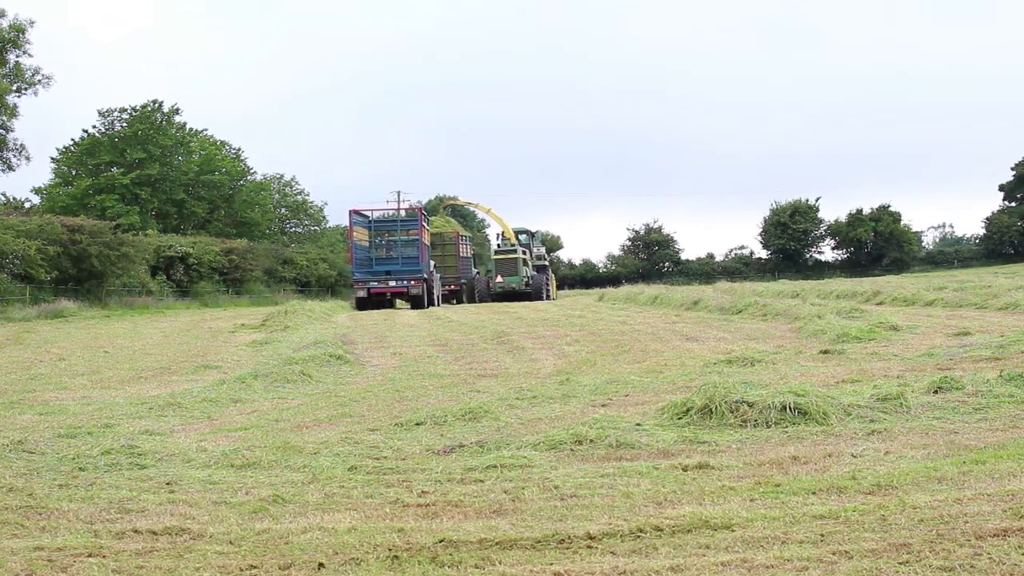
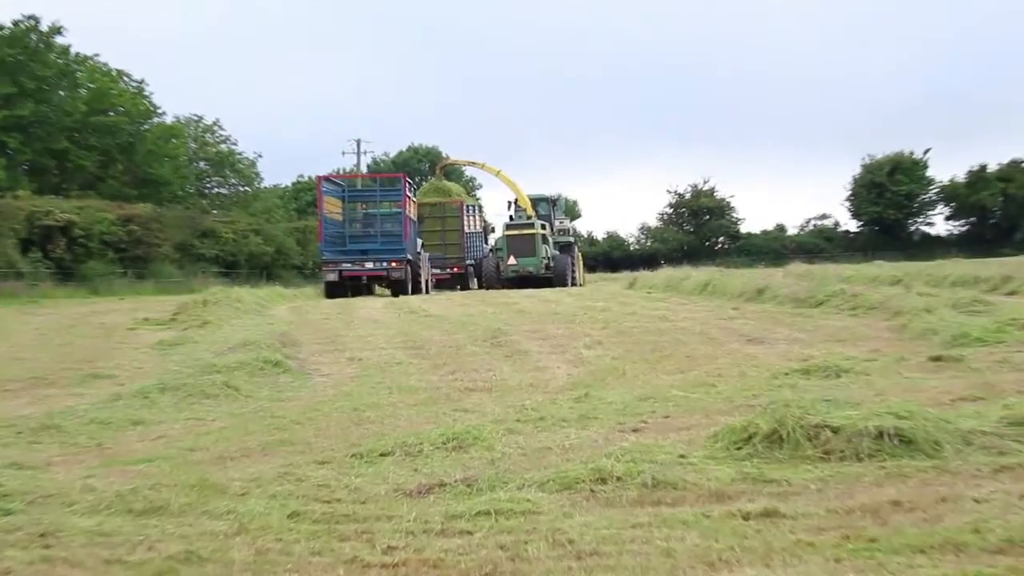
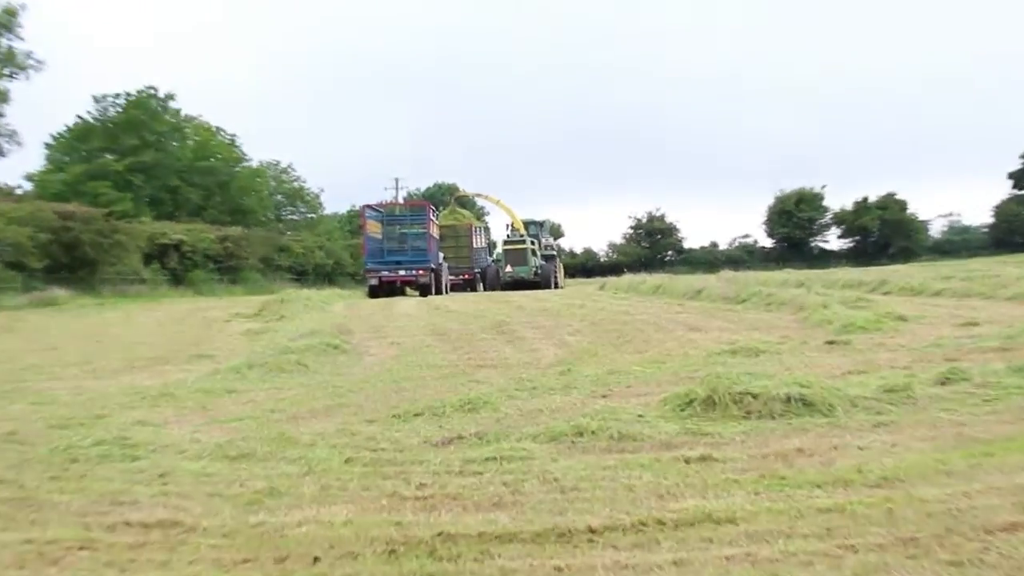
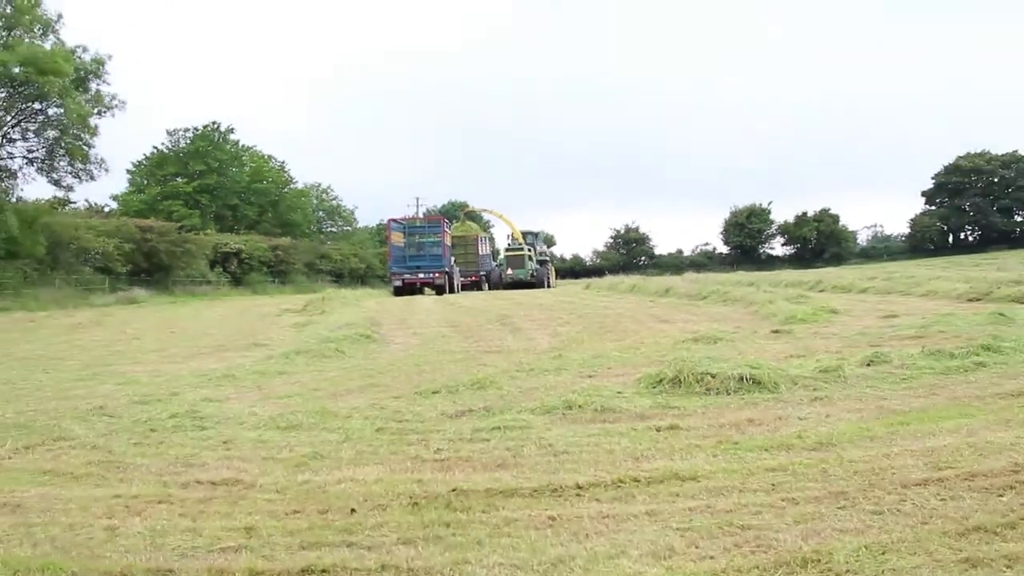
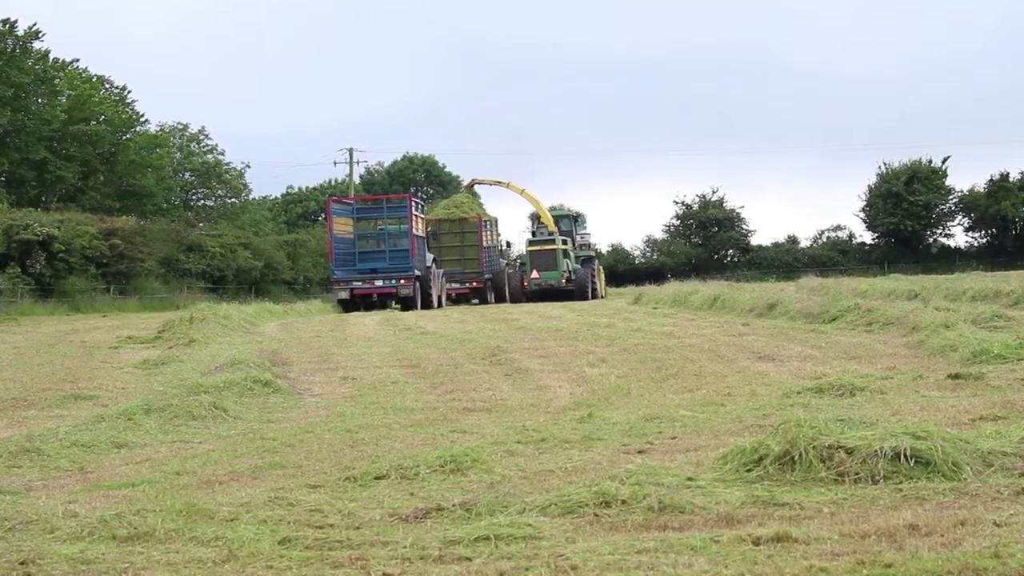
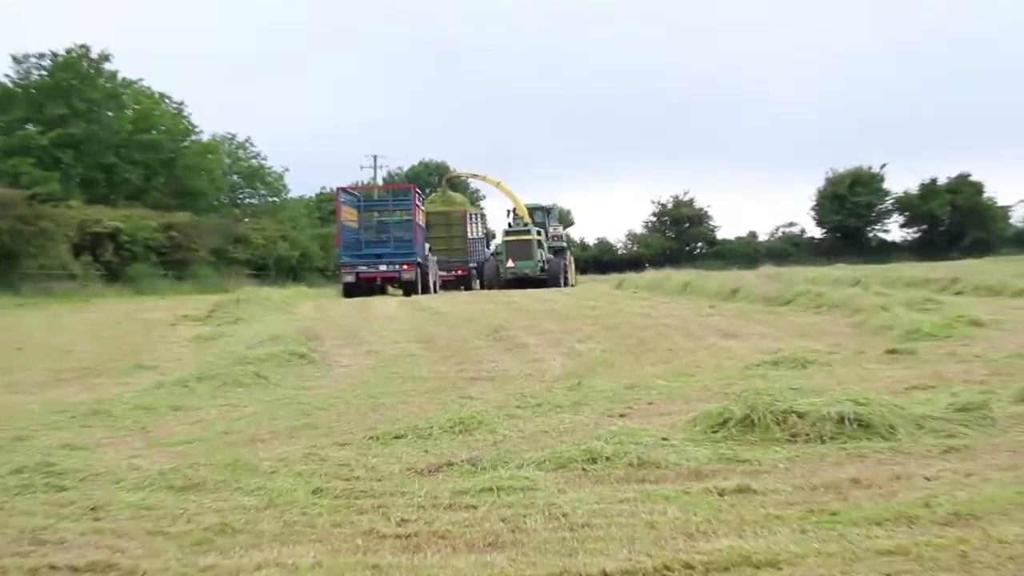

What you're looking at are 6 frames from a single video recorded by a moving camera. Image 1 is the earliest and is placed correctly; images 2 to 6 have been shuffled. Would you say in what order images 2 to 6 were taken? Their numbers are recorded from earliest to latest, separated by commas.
4, 3, 6, 2, 5
